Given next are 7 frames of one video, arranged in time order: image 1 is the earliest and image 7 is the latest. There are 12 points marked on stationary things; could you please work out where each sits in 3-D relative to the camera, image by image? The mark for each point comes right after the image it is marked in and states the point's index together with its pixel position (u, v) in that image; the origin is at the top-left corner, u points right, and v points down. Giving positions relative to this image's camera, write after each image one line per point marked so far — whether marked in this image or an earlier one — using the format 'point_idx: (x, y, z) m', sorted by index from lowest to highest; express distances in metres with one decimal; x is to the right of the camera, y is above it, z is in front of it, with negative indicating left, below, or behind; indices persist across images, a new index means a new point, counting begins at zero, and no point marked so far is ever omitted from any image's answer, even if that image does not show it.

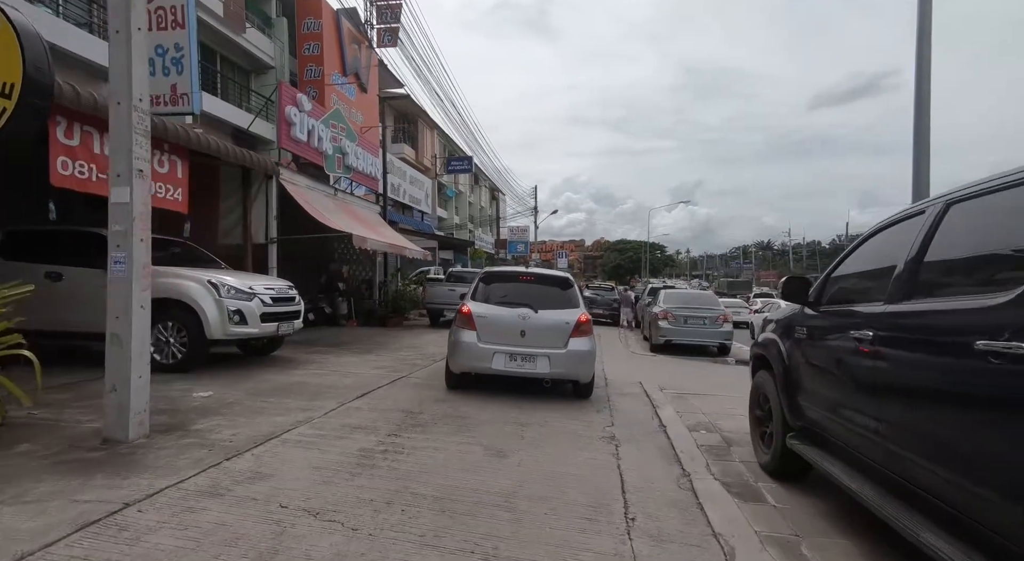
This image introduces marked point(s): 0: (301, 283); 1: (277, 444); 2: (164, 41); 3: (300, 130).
0: (-5.7, 0.0, +14.5) m
1: (-1.8, -1.2, +4.0) m
2: (-8.0, +5.5, +12.4) m
3: (-4.2, +3.0, +10.7) m
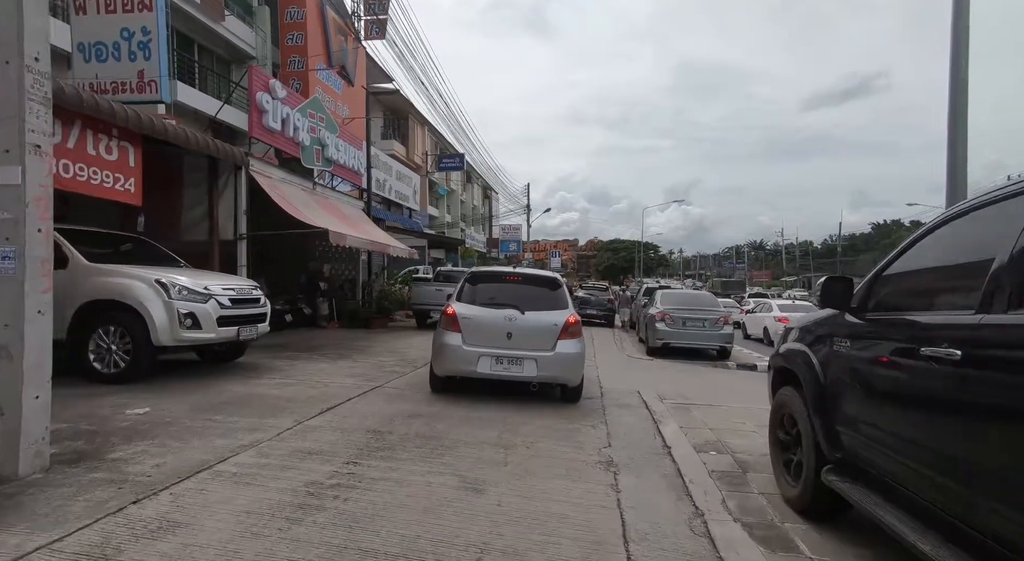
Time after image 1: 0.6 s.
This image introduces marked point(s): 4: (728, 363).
0: (-6.0, 0.0, +13.7) m
1: (-1.9, -1.2, +3.3) m
2: (-8.2, +5.5, +11.6) m
3: (-4.5, +3.0, +10.0) m
4: (+4.9, -1.9, +12.1) m
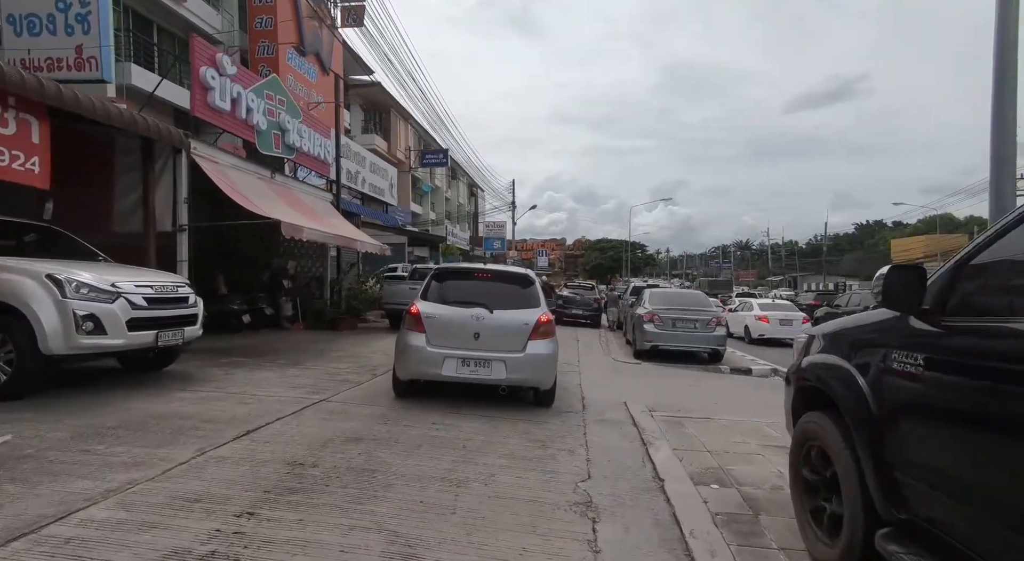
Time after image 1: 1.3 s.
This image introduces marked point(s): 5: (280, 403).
0: (-6.5, 0.0, +12.7) m
1: (-2.2, -1.2, +2.4) m
2: (-8.7, +5.6, +10.5) m
3: (-4.9, +3.0, +8.9) m
4: (+4.4, -1.8, +11.3) m
5: (-2.3, -1.2, +5.4) m
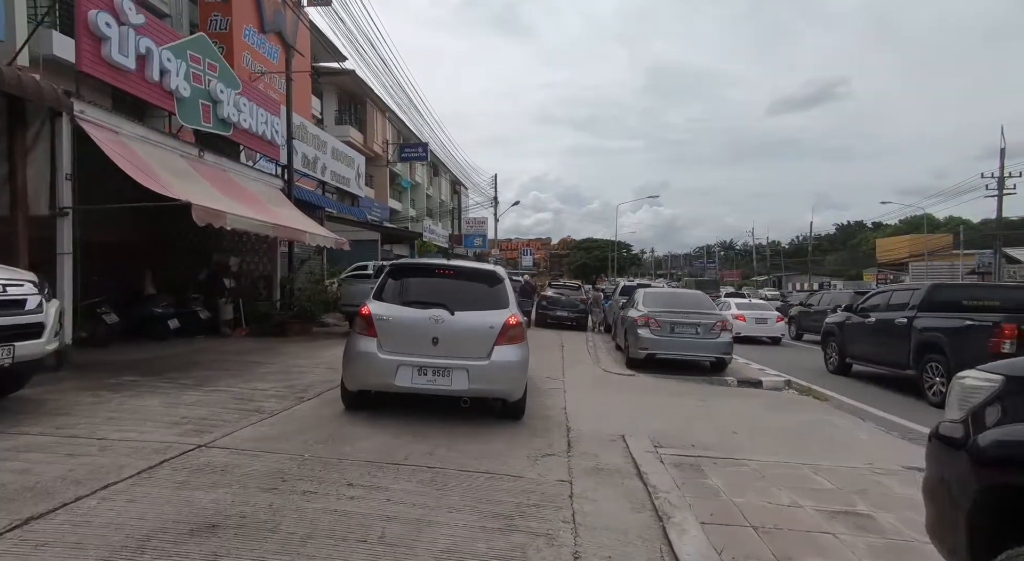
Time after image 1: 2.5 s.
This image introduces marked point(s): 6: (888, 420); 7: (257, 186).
0: (-7.0, +0.1, +10.9) m
1: (-2.4, -1.2, +0.7) m
2: (-9.1, +5.6, +8.7) m
3: (-5.3, +3.1, +7.2) m
4: (+3.9, -1.8, +9.8) m
5: (-2.6, -1.2, +3.7) m
6: (+5.2, -1.9, +7.4) m
7: (-5.1, +1.9, +10.8) m
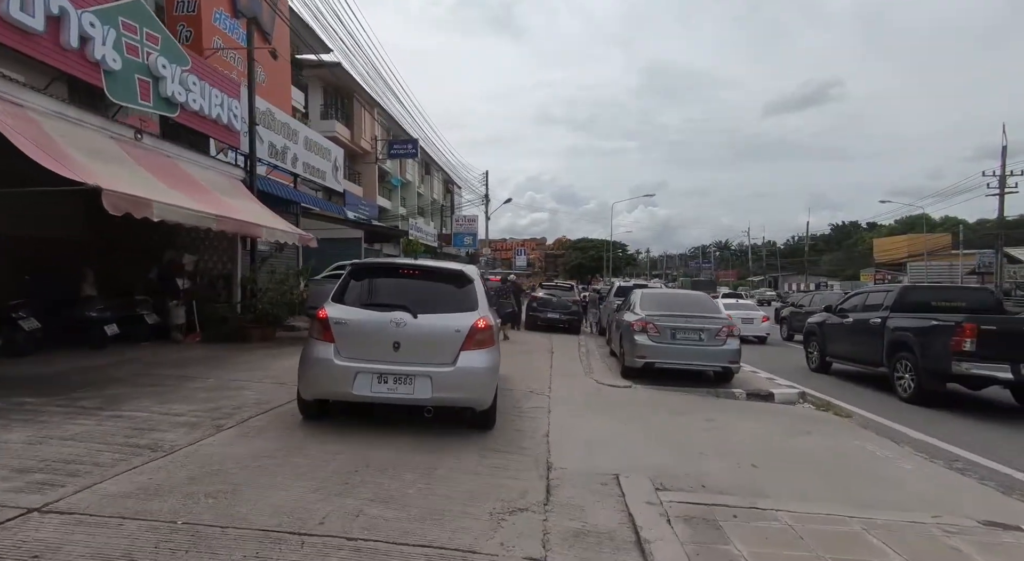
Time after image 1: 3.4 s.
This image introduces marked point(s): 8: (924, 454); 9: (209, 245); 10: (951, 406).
0: (-7.3, +0.1, +9.8) m
1: (-2.6, -1.2, -0.3) m
2: (-9.4, +5.6, +7.5) m
3: (-5.6, +3.1, +6.1) m
4: (+3.6, -1.8, +8.8) m
5: (-2.9, -1.2, +2.6) m
6: (+4.9, -1.9, +6.4) m
7: (-5.4, +1.9, +9.7) m
8: (+4.5, -1.9, +5.9) m
9: (-6.3, +0.7, +11.0) m
10: (+7.7, -2.2, +9.4) m
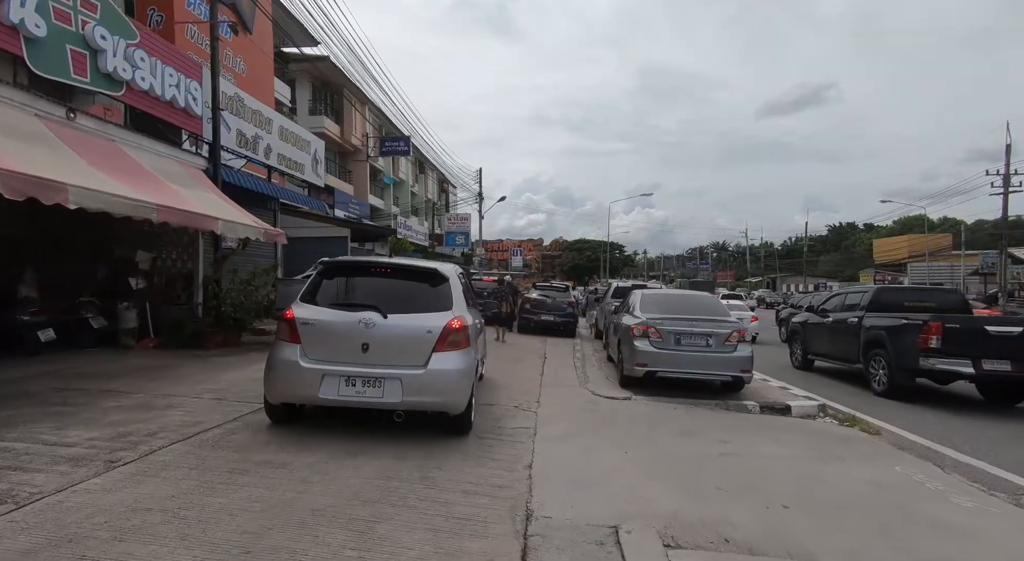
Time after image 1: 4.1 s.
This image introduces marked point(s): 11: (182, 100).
0: (-7.5, +0.1, +8.8) m
1: (-2.8, -1.1, -1.3) m
2: (-9.6, +5.6, +6.5) m
3: (-5.8, +3.1, +5.1) m
4: (+3.4, -1.8, +7.8) m
5: (-3.1, -1.2, +1.7) m
6: (+4.7, -1.9, +5.5) m
7: (-5.7, +1.9, +8.8) m
8: (+4.3, -1.9, +5.0) m
9: (-6.5, +0.7, +10.1) m
10: (+7.5, -2.2, +8.5) m
11: (-5.7, +3.1, +9.3) m
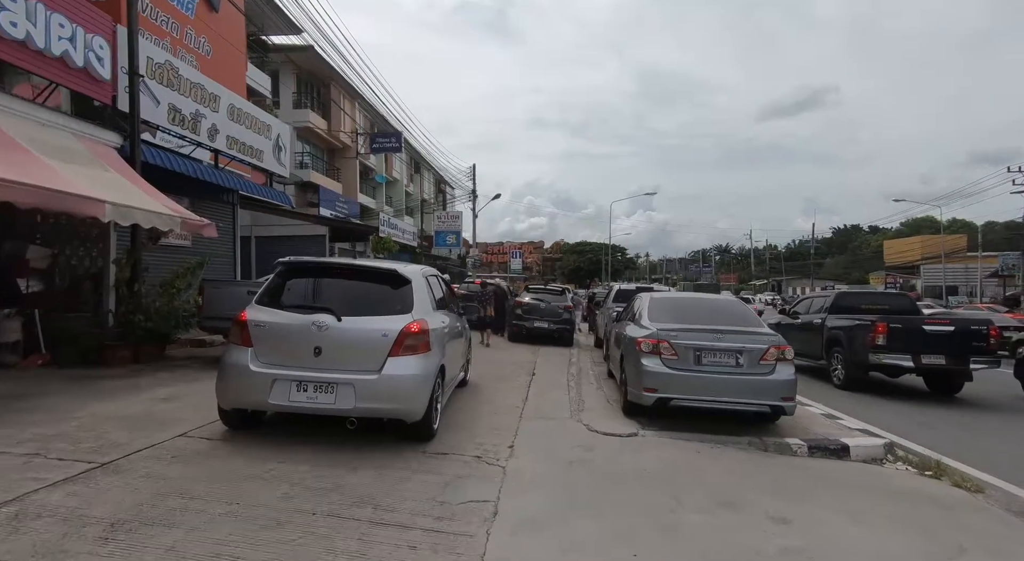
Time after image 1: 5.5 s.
0: (-7.8, 0.0, +7.0) m
1: (-3.2, -1.1, -3.1) m
2: (-10.0, +5.6, +4.8) m
3: (-6.1, +3.1, +3.4) m
4: (+3.1, -1.8, +6.0) m
5: (-3.4, -1.1, -0.1) m
6: (+4.4, -1.9, +3.6) m
7: (-6.0, +1.9, +7.0) m
8: (+4.0, -1.9, +3.2) m
9: (-6.8, +0.7, +8.3) m
10: (+7.2, -2.2, +6.7) m
11: (-6.0, +3.1, +7.5) m
